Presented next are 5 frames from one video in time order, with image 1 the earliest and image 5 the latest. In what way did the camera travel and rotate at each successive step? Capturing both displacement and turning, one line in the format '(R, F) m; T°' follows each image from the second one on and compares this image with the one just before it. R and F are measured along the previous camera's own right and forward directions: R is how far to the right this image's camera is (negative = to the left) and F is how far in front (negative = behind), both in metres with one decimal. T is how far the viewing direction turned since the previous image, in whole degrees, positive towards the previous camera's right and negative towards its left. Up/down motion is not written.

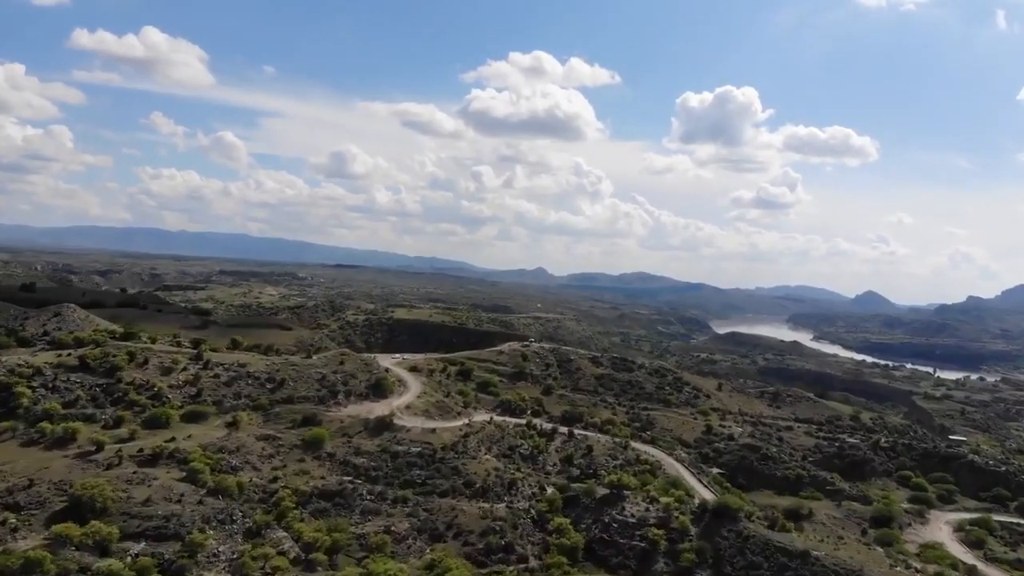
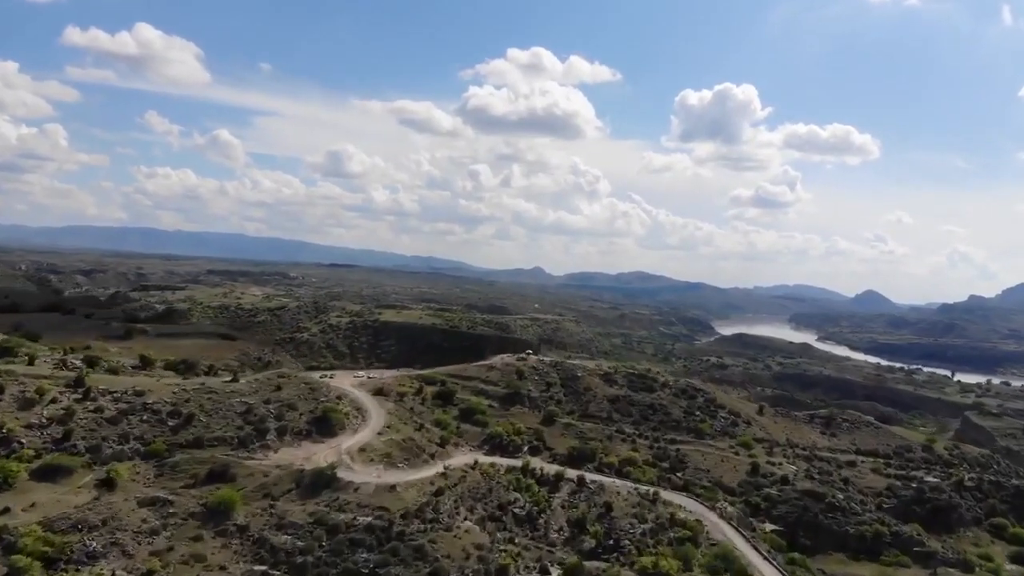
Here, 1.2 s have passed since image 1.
(+0.4, +12.2) m; 0°
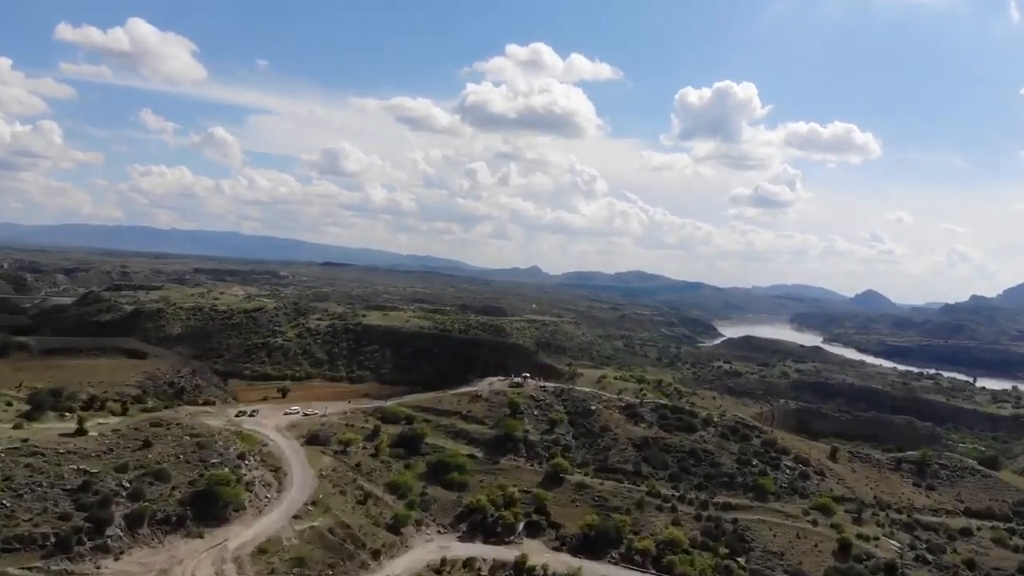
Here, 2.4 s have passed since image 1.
(+0.3, +13.1) m; 0°
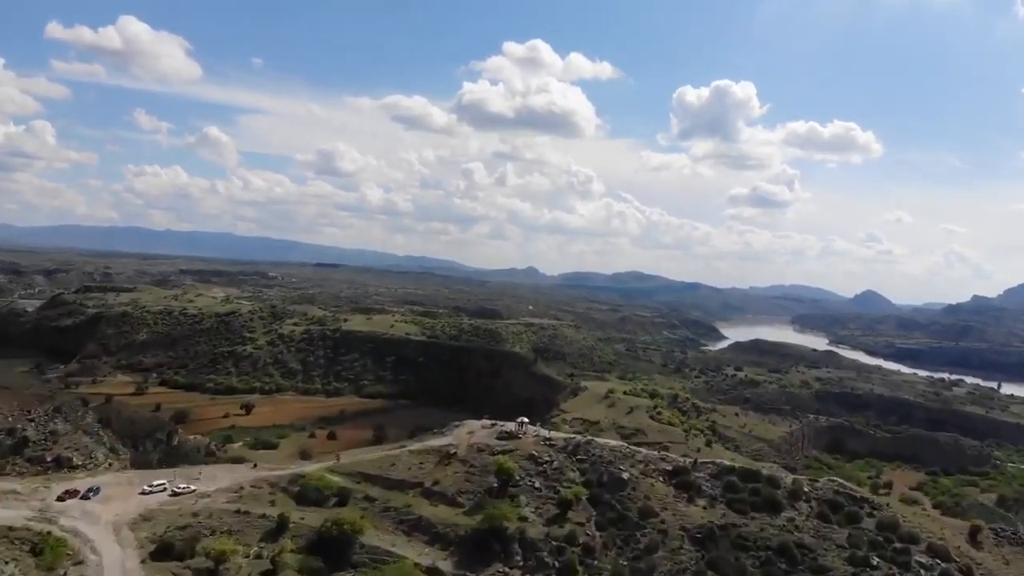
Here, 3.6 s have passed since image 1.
(+0.3, +12.9) m; 0°
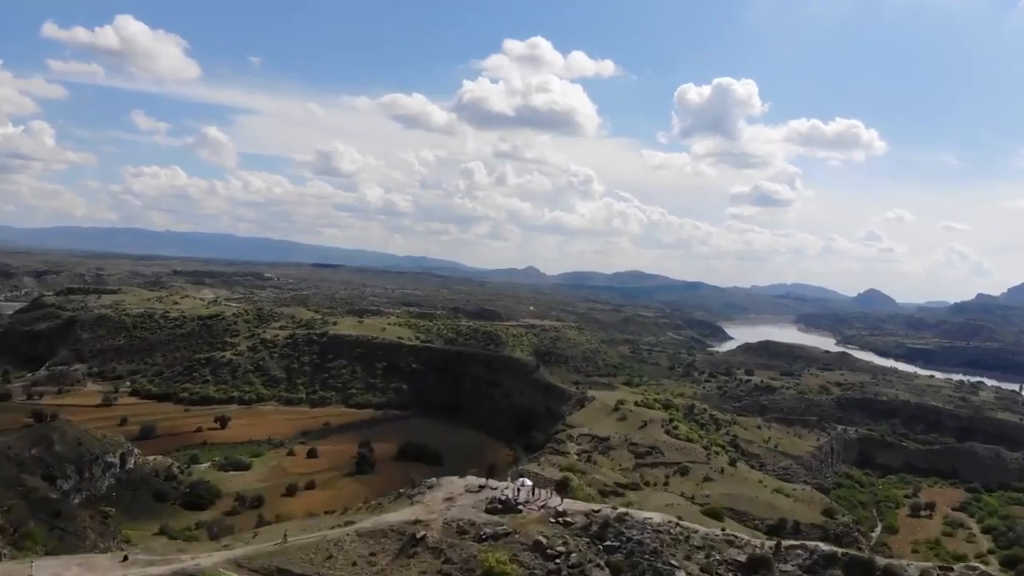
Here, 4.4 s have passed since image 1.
(+0.1, +8.5) m; 0°
